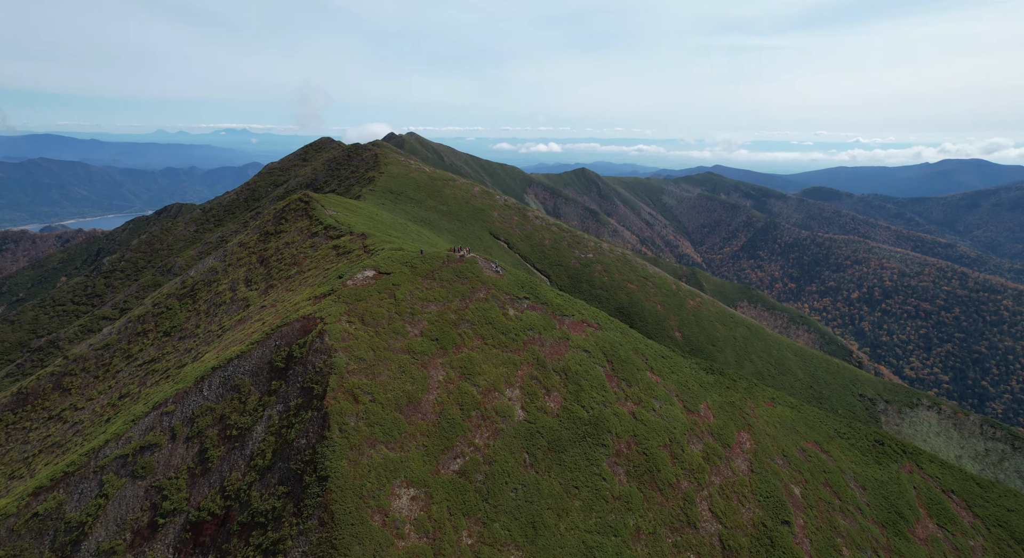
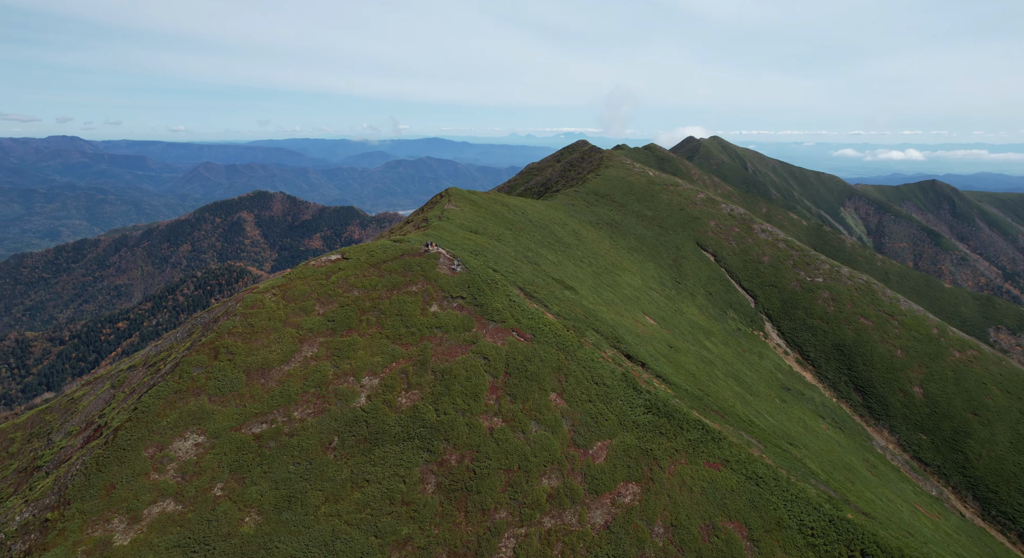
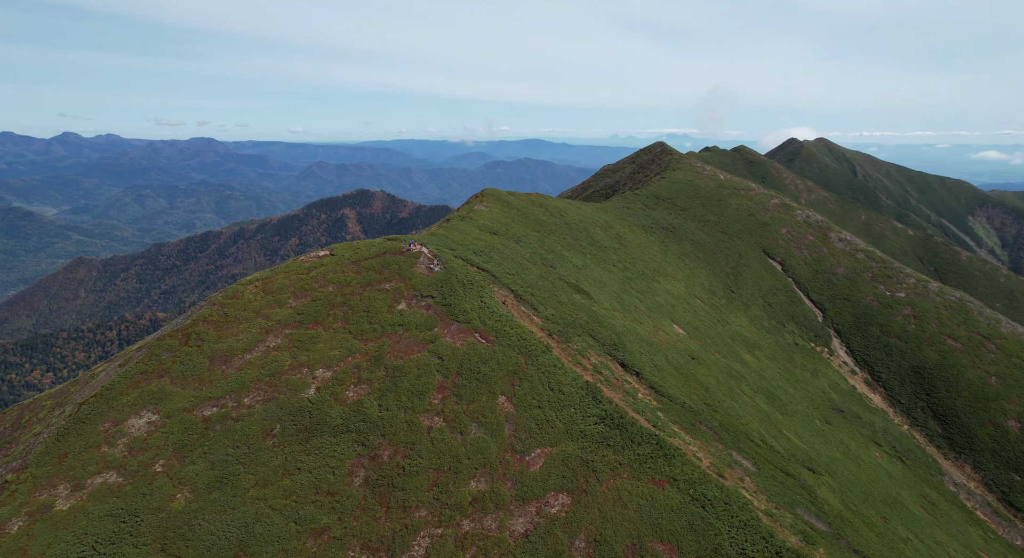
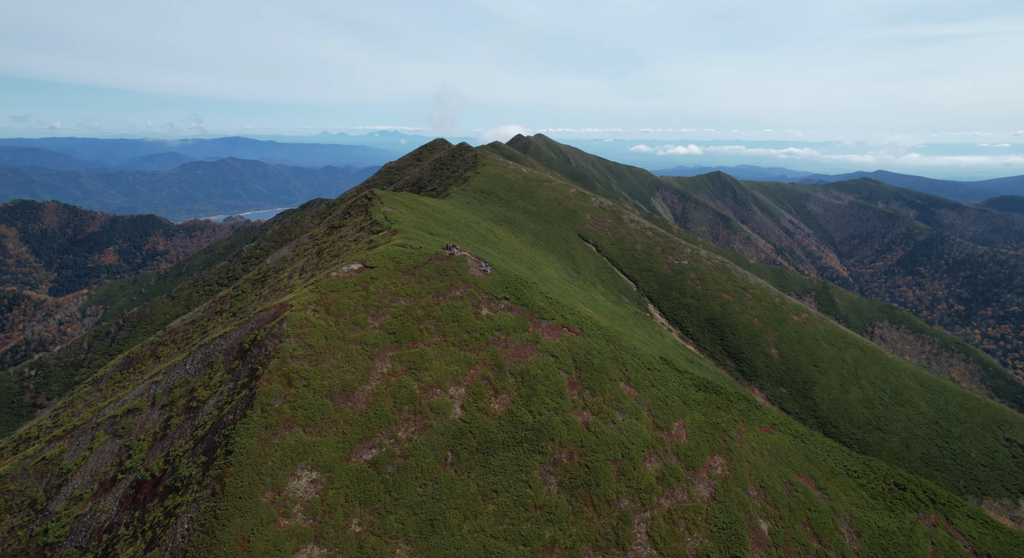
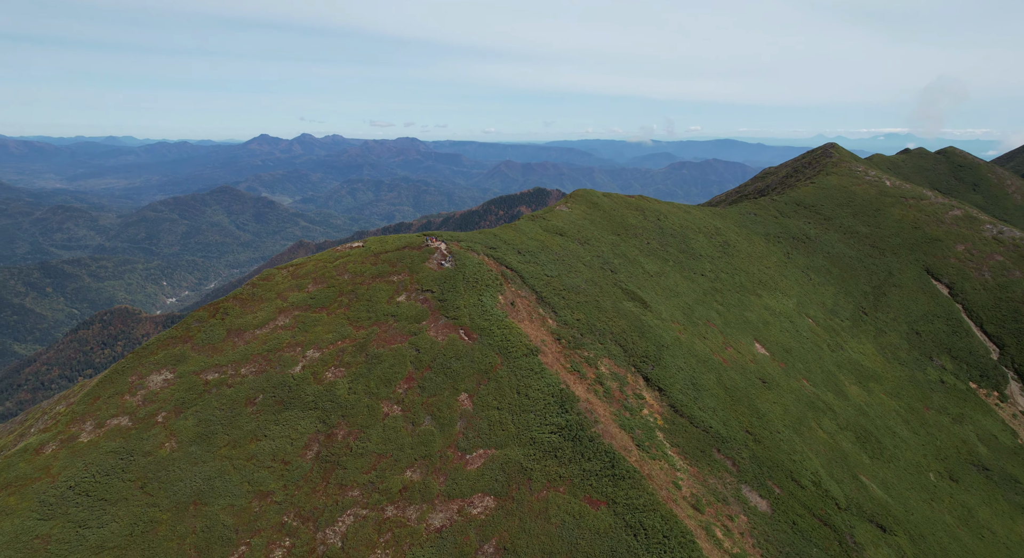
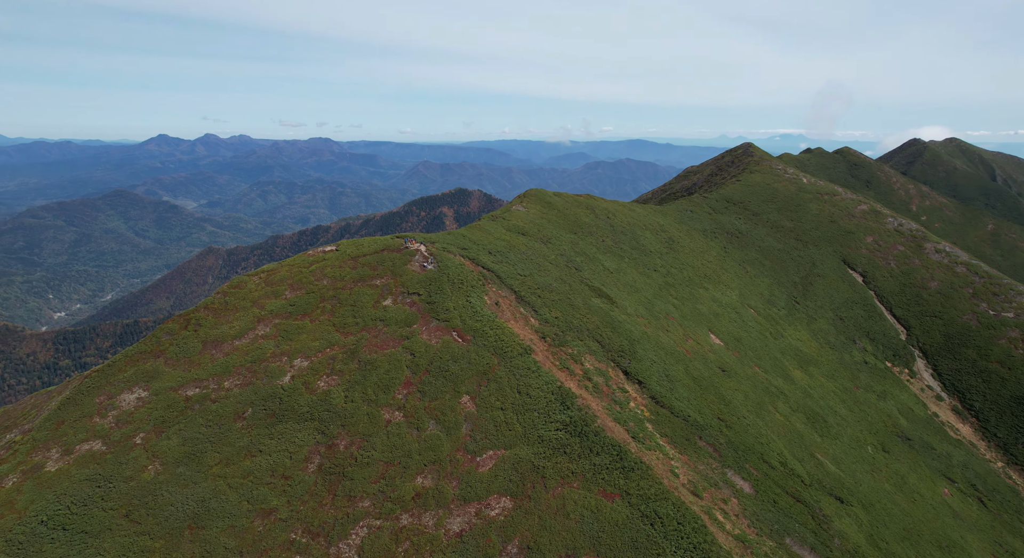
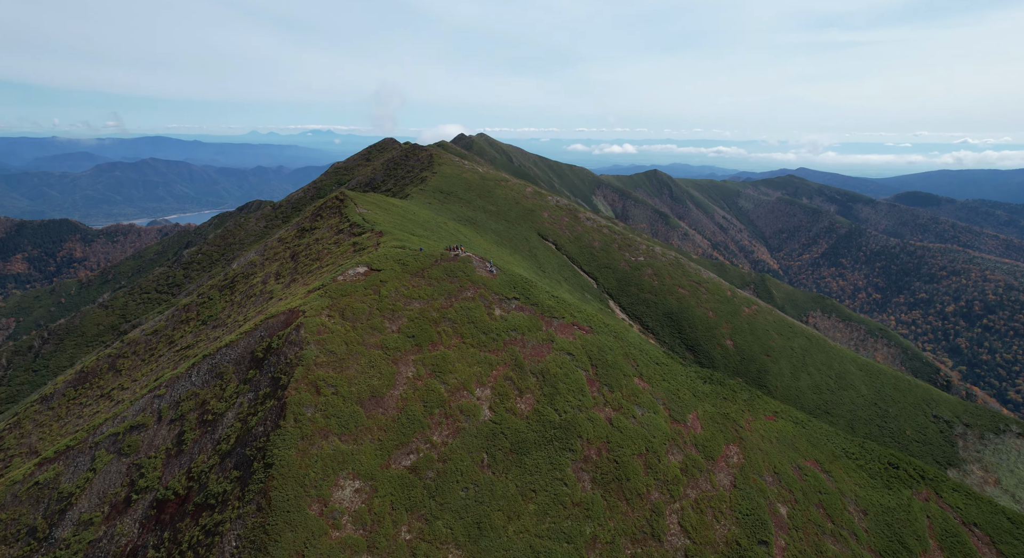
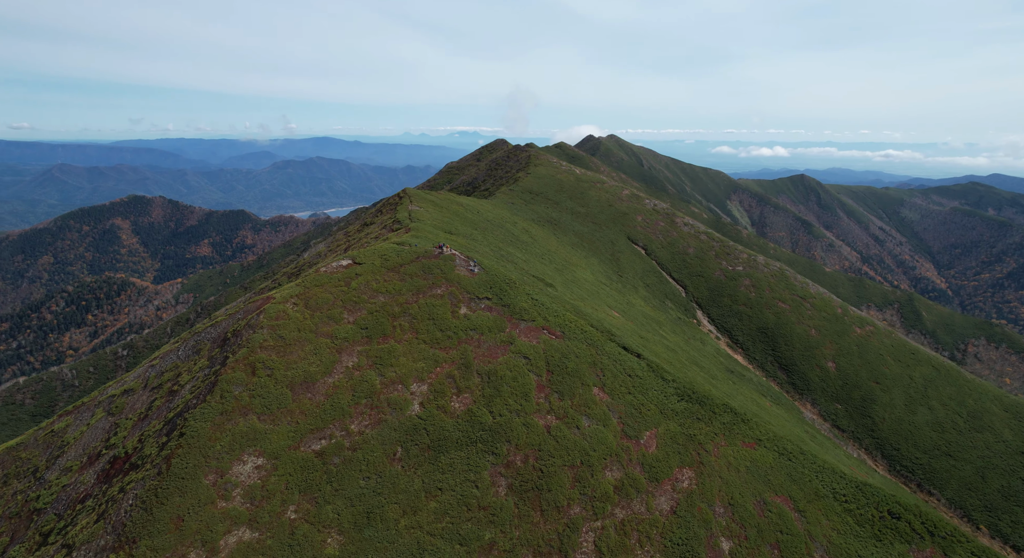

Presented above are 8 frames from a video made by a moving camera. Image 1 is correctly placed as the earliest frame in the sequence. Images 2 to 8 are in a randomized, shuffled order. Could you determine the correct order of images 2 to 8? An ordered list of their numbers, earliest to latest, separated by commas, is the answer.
7, 4, 8, 2, 3, 6, 5
